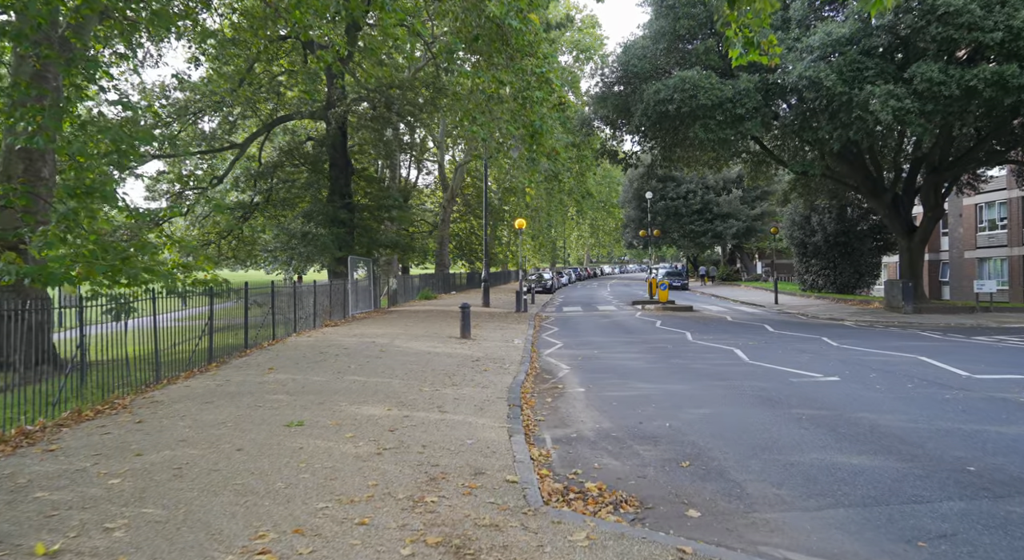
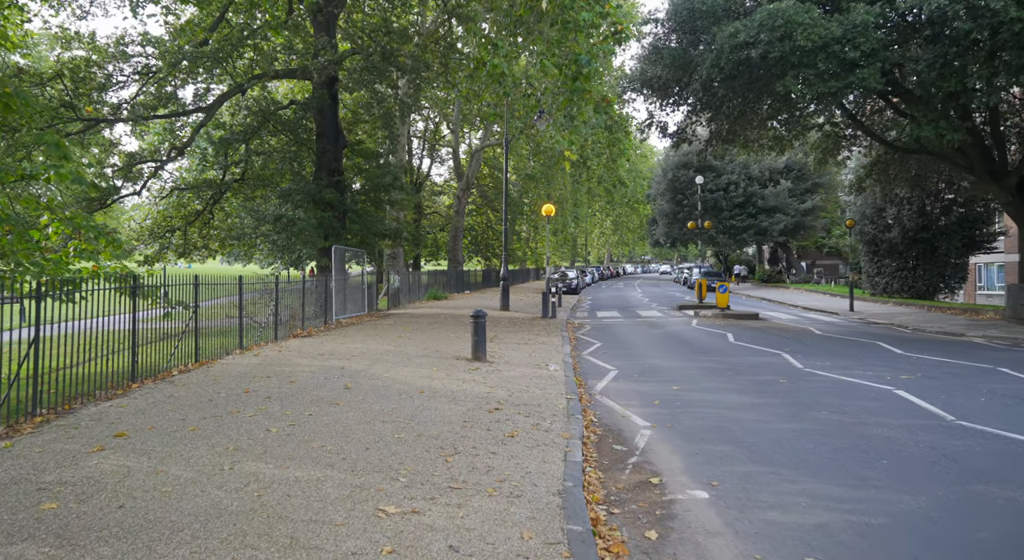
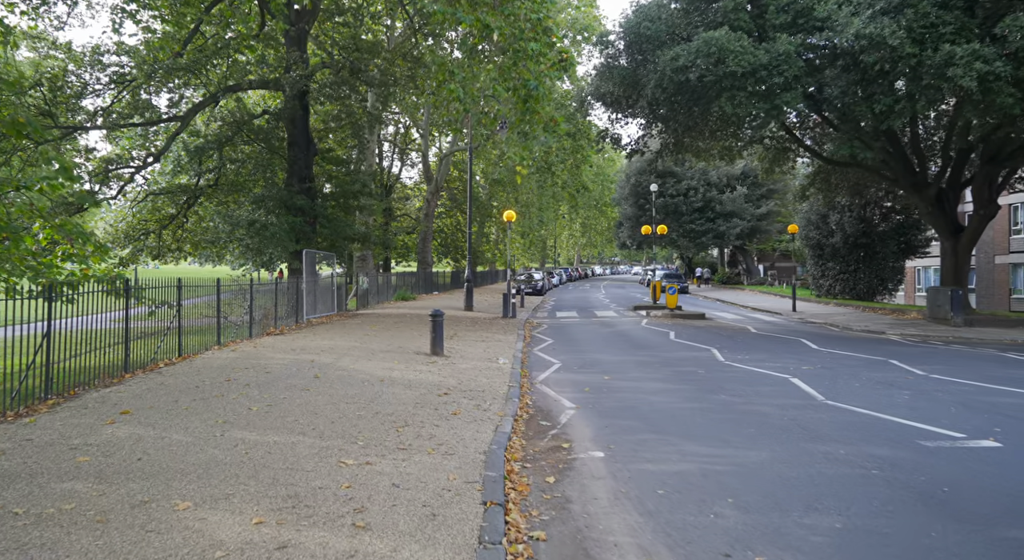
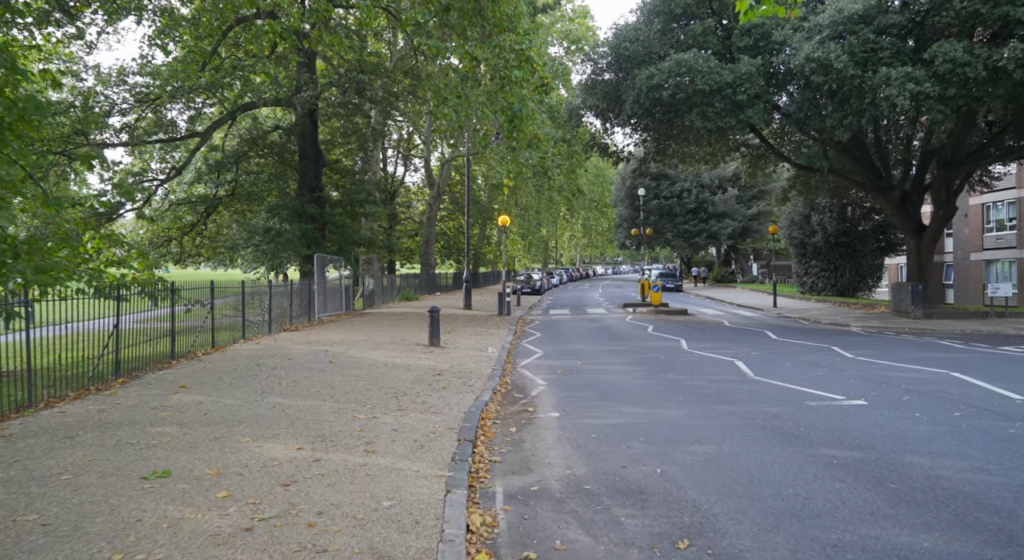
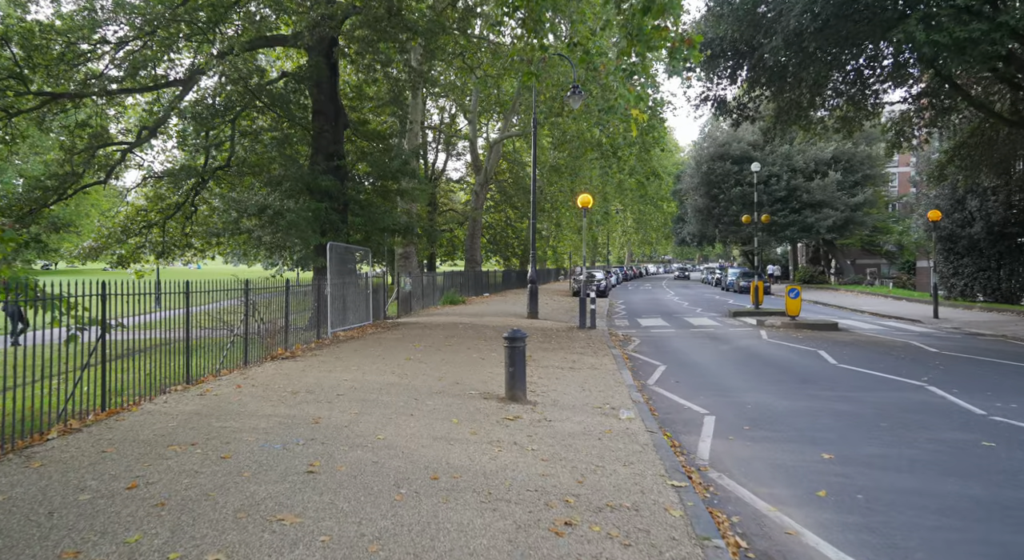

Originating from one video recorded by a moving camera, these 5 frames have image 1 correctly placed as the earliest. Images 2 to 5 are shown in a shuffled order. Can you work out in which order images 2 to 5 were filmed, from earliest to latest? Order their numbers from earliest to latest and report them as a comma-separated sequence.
4, 3, 2, 5
